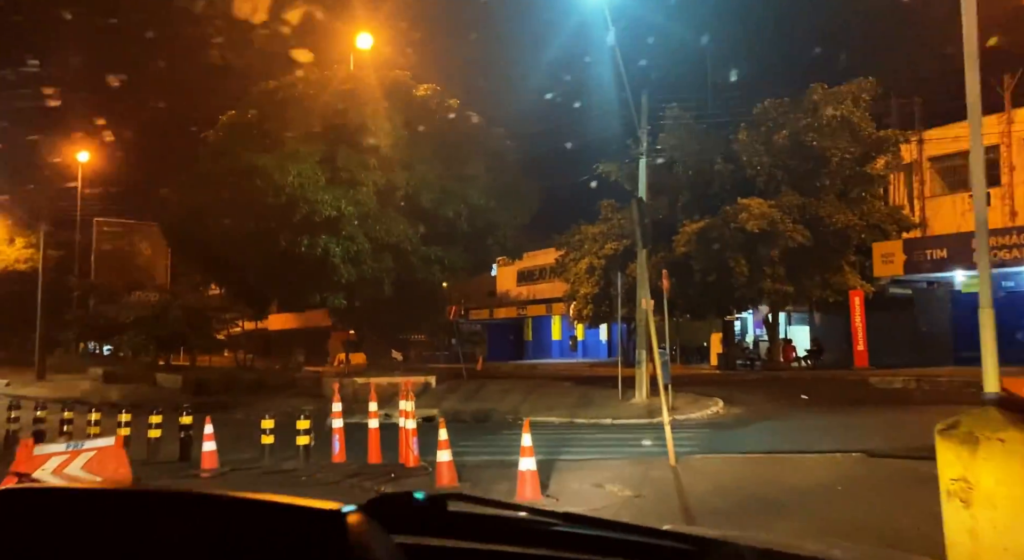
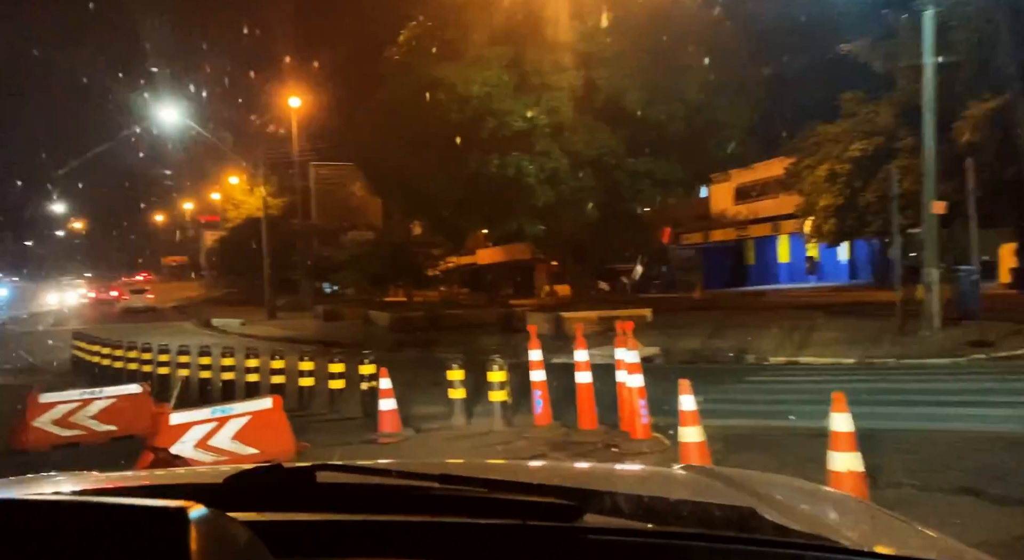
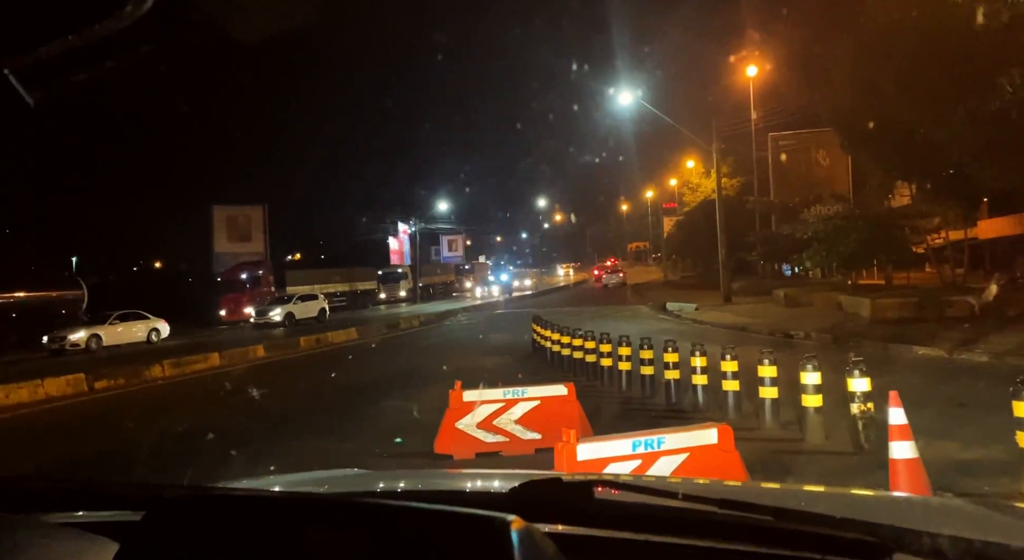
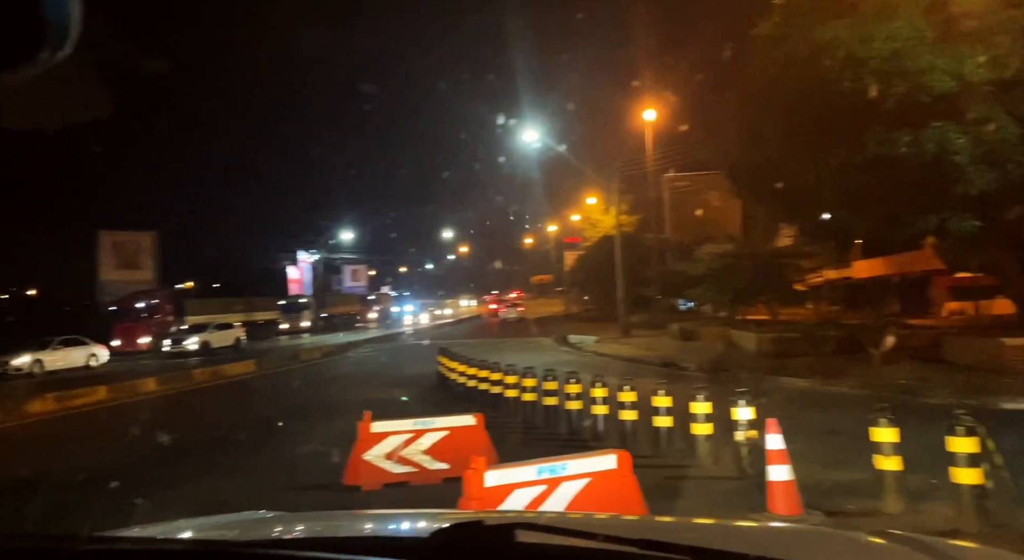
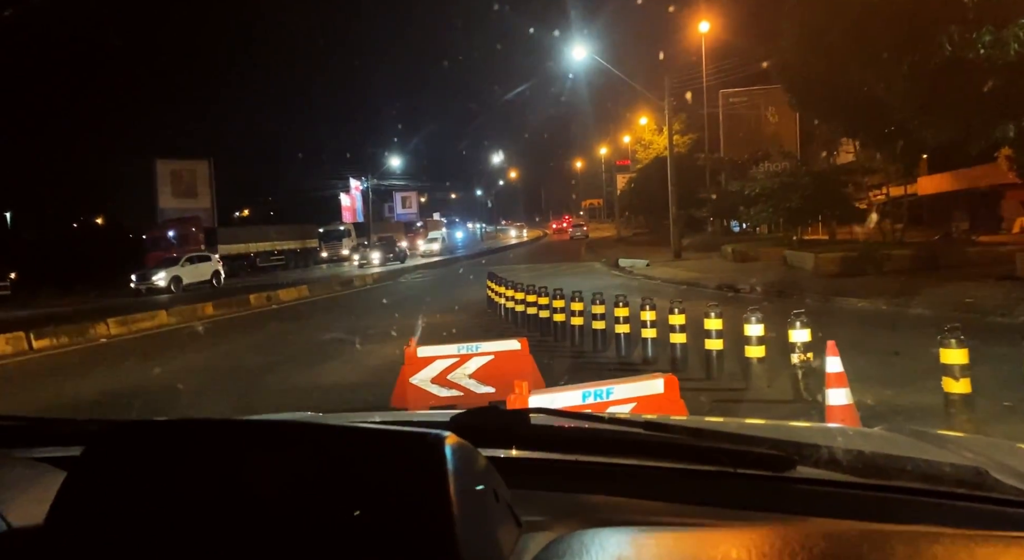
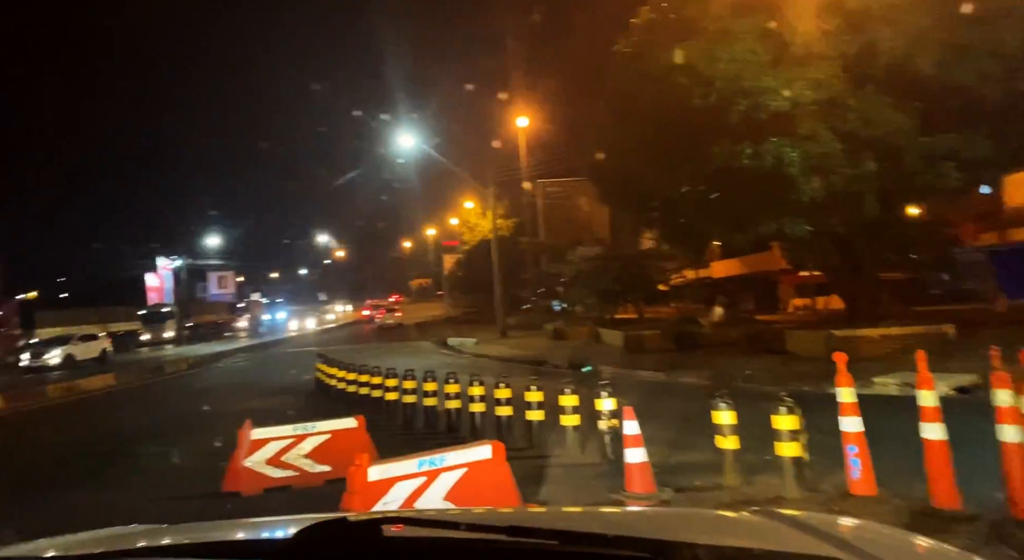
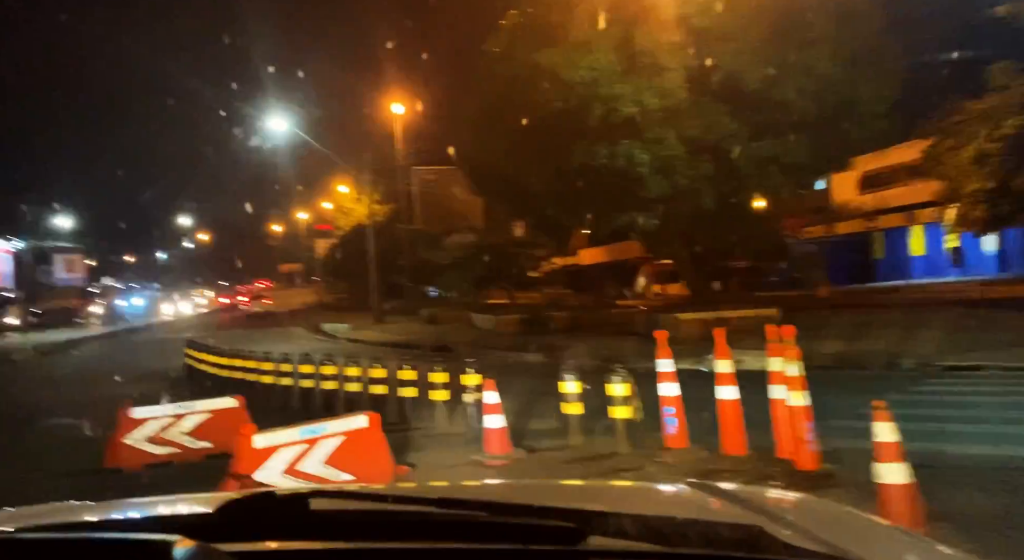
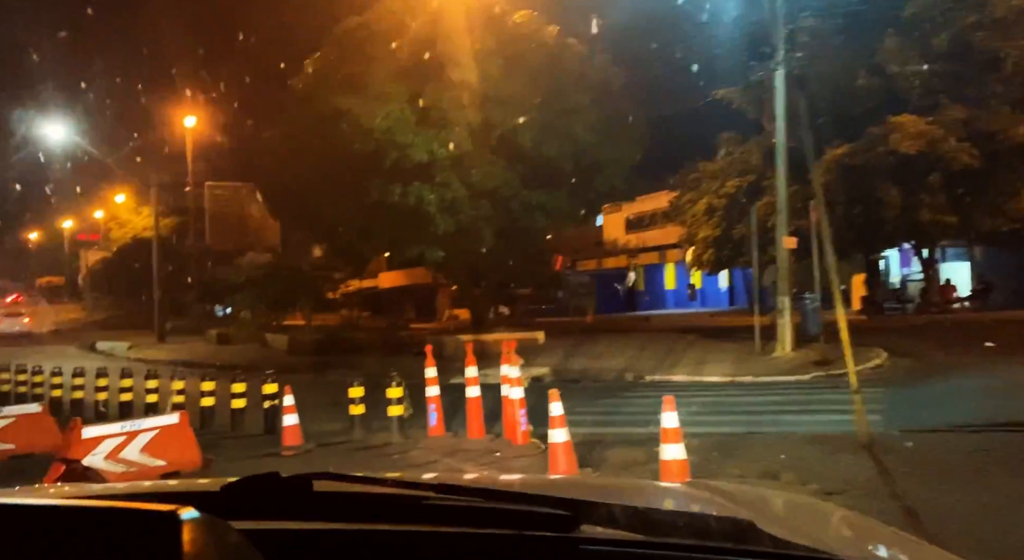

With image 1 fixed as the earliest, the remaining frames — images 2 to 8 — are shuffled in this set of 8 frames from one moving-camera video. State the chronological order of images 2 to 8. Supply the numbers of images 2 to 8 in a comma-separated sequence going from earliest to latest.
8, 2, 7, 6, 4, 3, 5
